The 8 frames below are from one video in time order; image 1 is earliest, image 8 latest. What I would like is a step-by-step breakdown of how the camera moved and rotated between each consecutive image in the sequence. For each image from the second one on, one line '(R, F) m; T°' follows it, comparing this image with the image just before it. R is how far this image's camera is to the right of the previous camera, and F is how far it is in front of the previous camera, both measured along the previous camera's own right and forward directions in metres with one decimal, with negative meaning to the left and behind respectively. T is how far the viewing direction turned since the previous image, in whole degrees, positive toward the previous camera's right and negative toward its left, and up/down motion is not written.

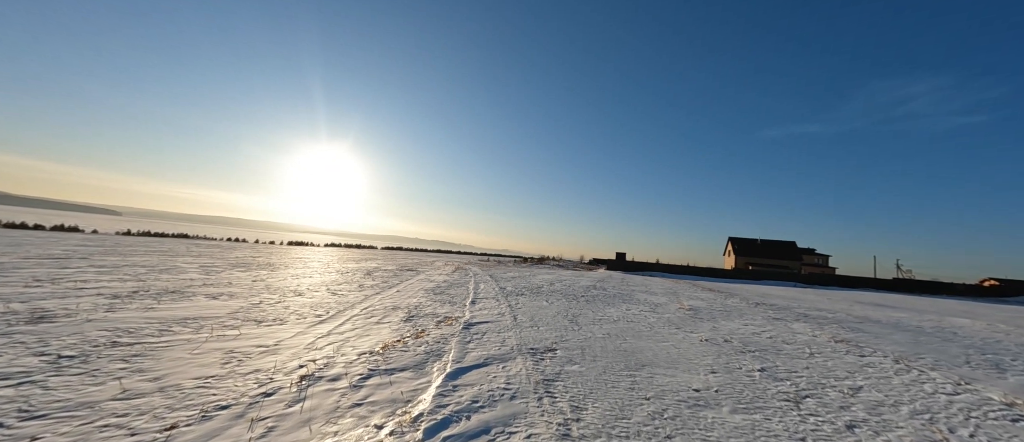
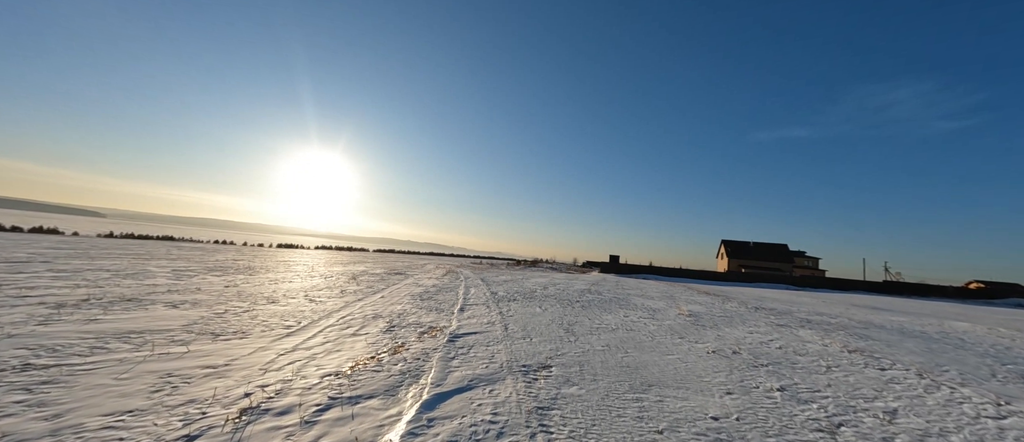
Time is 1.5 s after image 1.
(+0.1, +0.7) m; +1°
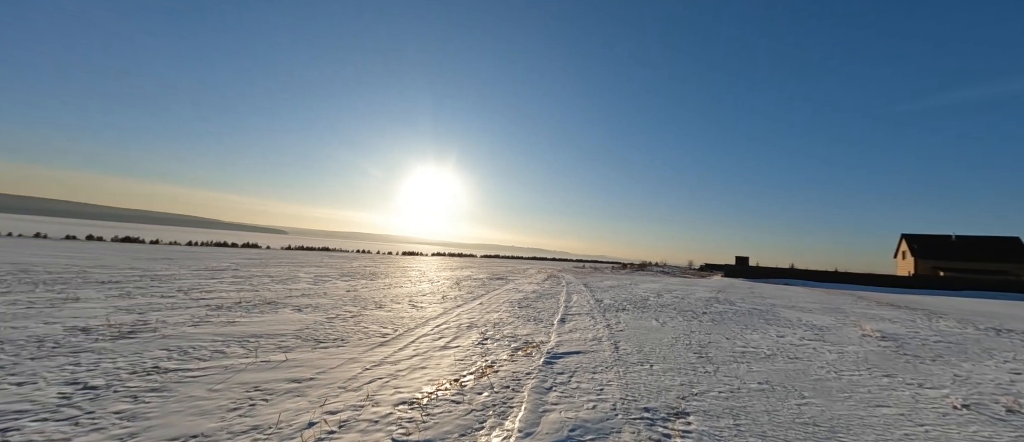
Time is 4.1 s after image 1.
(-0.1, +1.3) m; -17°
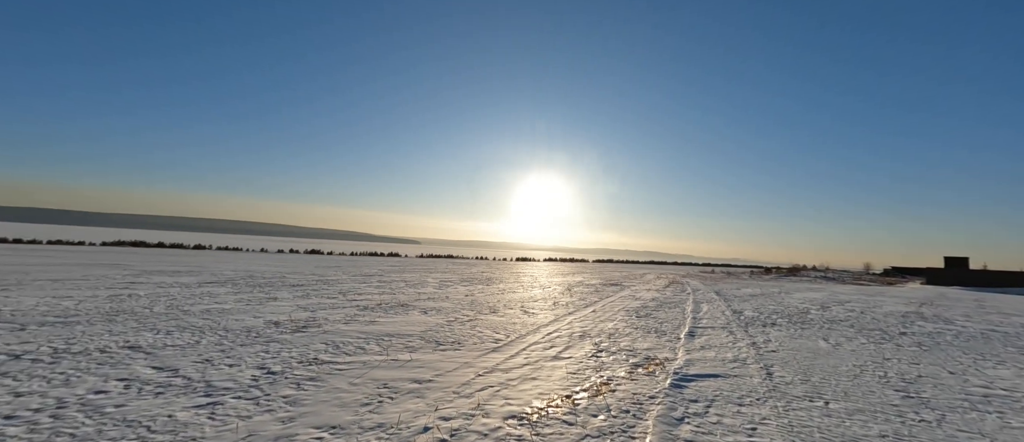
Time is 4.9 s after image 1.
(0.0, +0.4) m; -18°
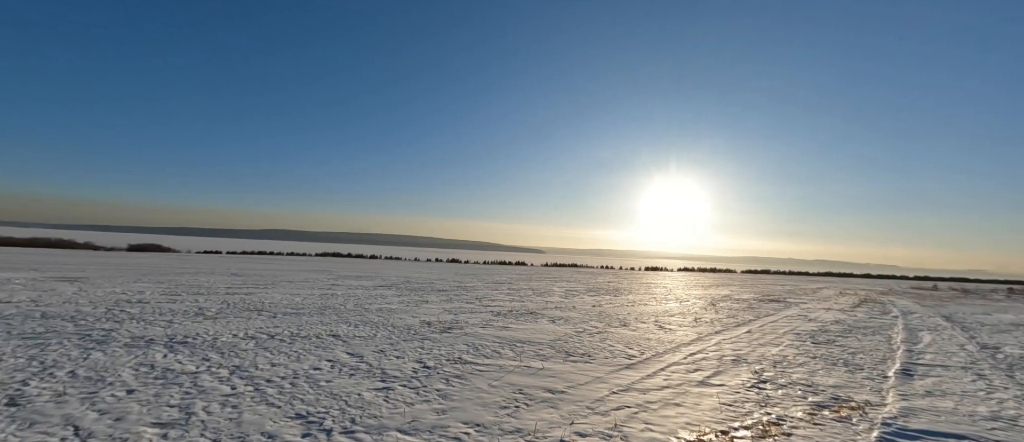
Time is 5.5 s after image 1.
(-0.1, +0.1) m; -20°
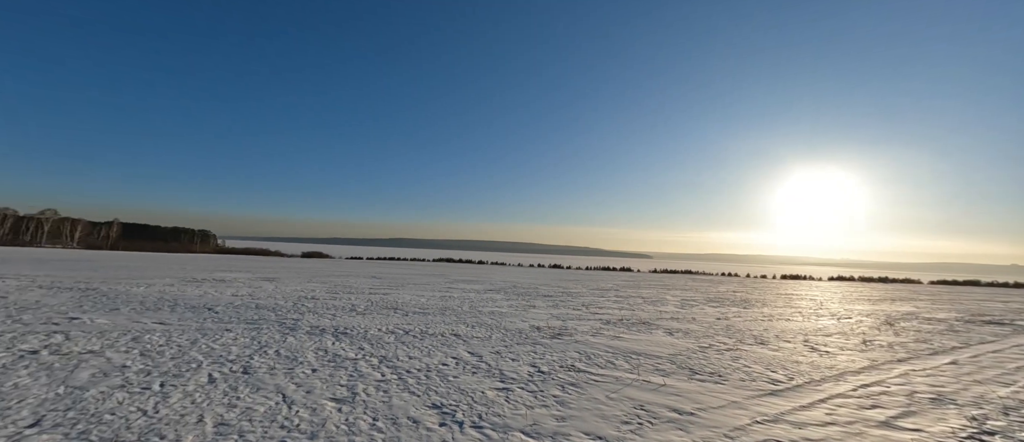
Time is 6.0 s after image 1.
(-0.2, 0.0) m; -16°
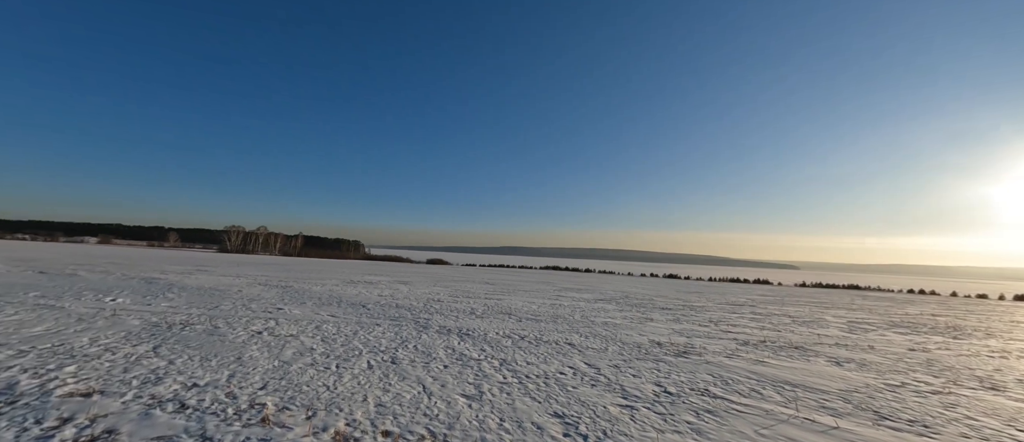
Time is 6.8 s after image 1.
(-0.2, 0.0) m; -17°
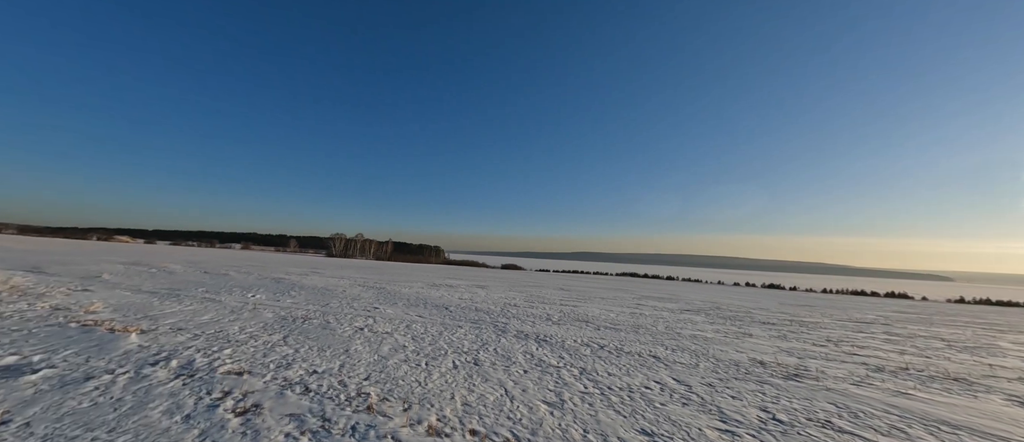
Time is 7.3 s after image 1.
(-0.1, 0.0) m; -12°
